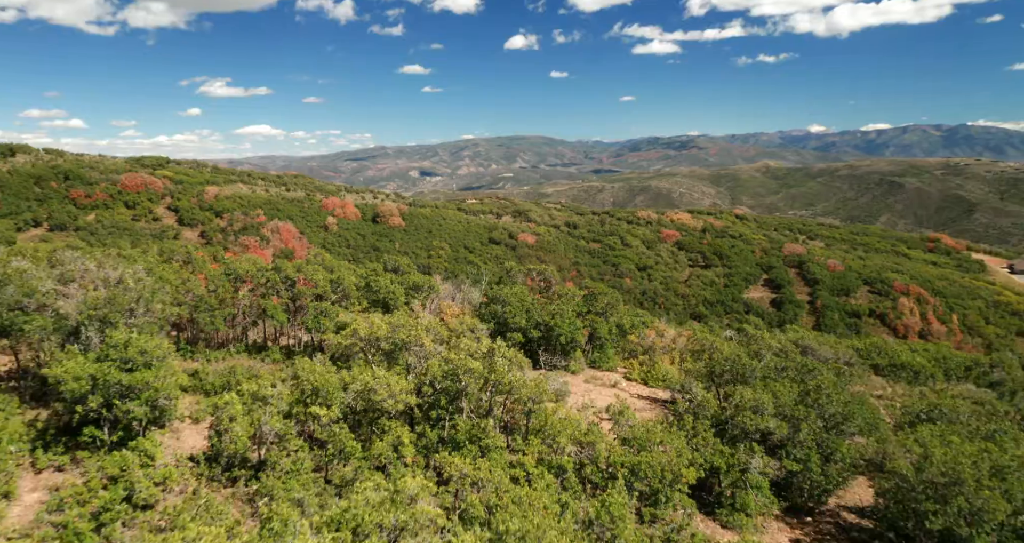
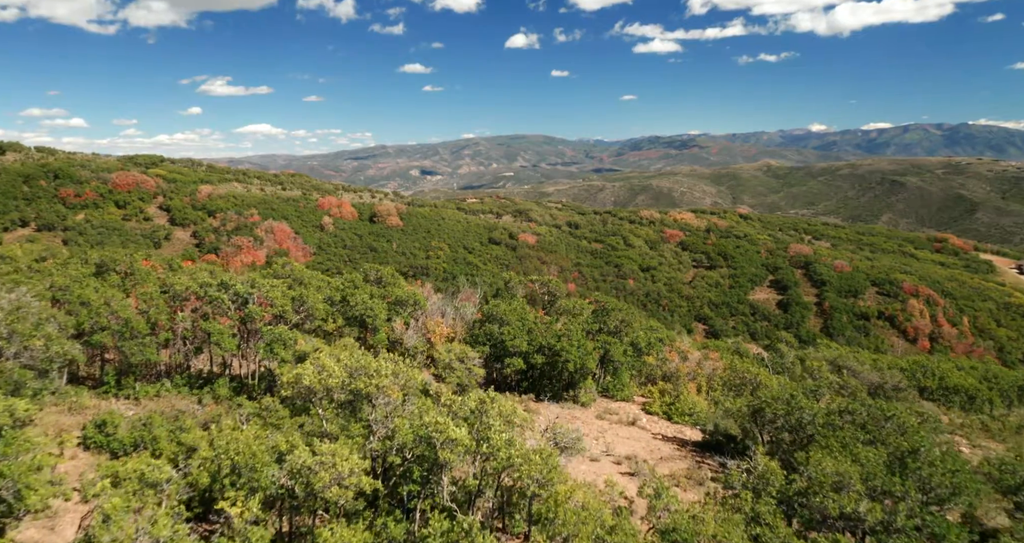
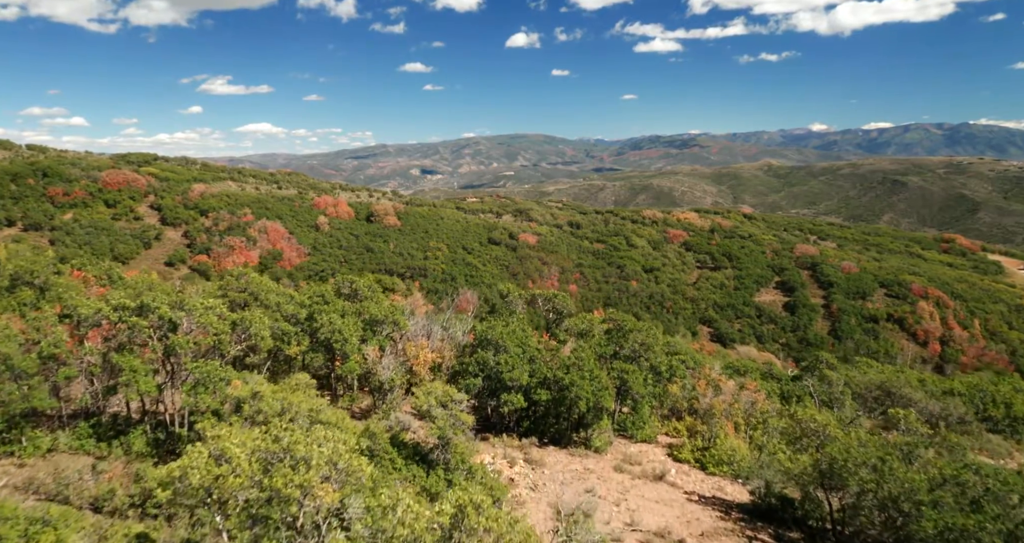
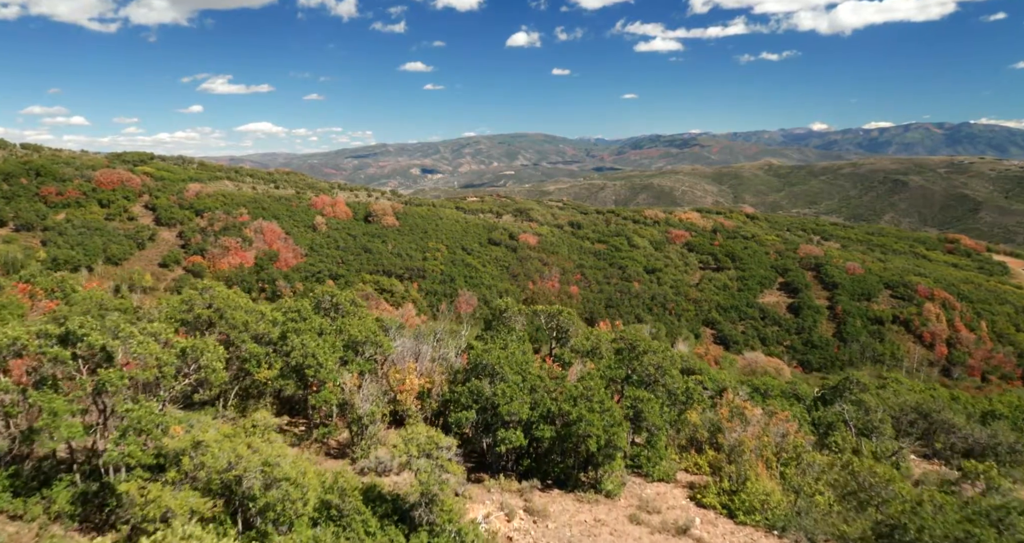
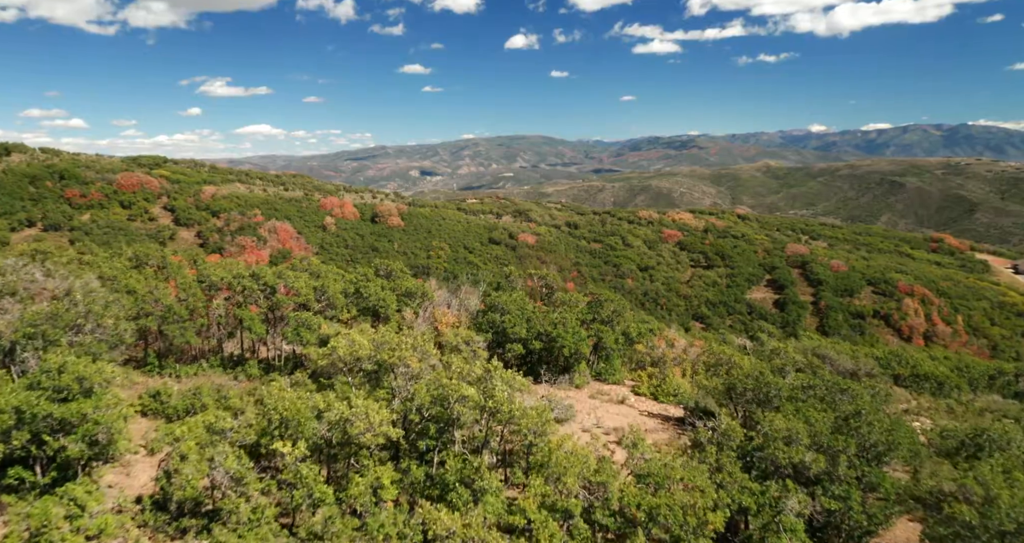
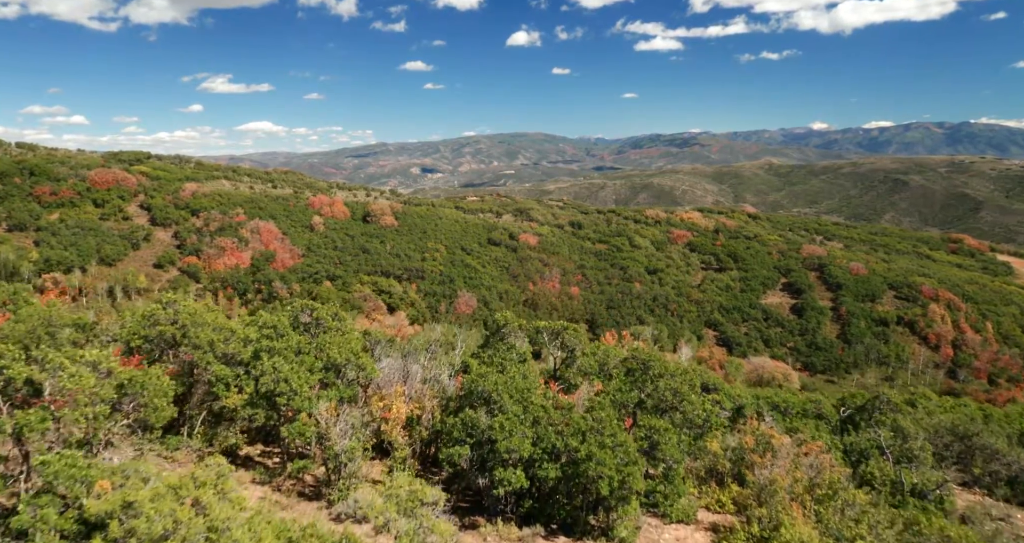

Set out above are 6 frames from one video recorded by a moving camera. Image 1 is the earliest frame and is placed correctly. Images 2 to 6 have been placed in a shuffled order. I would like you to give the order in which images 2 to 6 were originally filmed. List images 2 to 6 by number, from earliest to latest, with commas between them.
5, 2, 3, 4, 6
